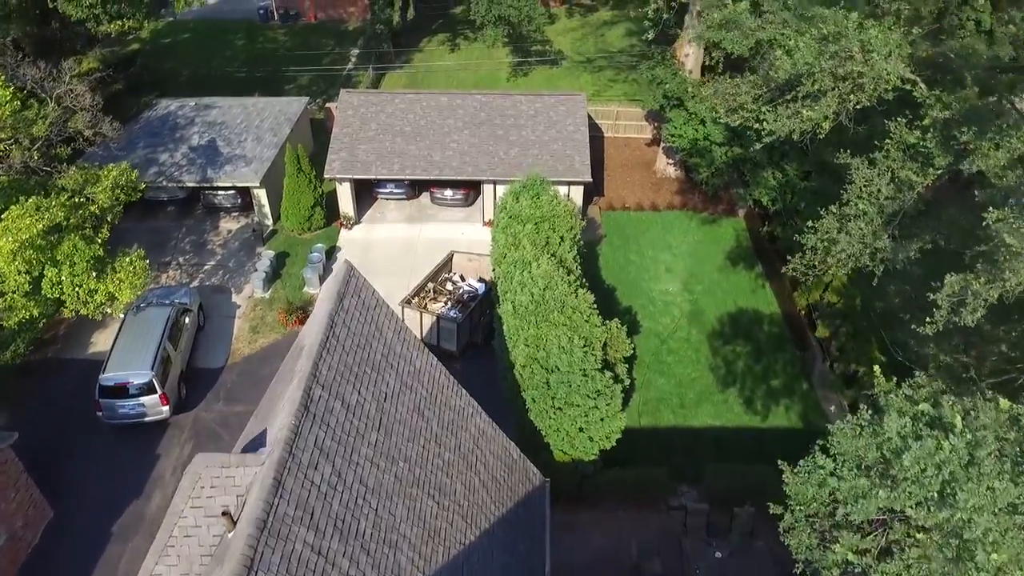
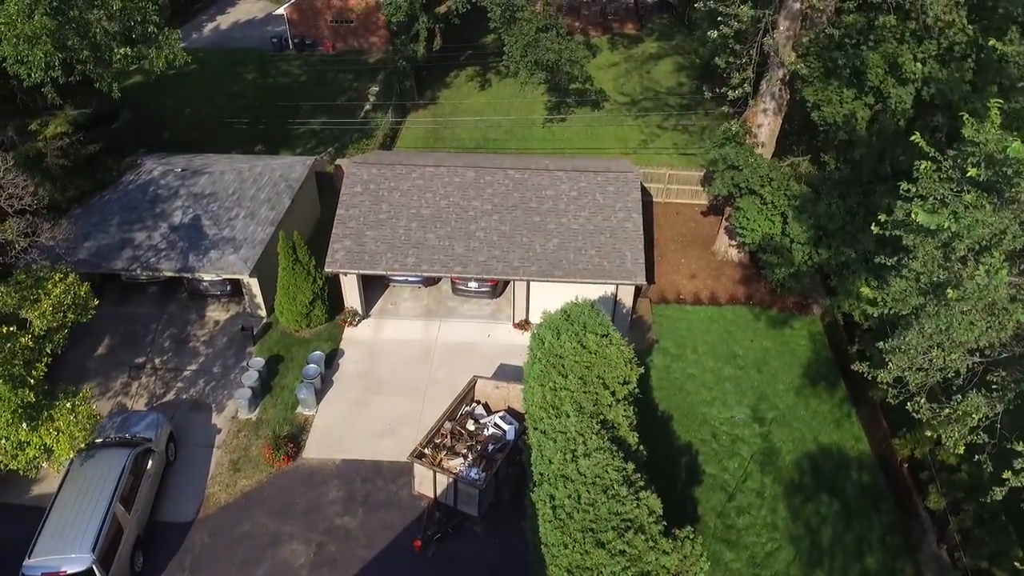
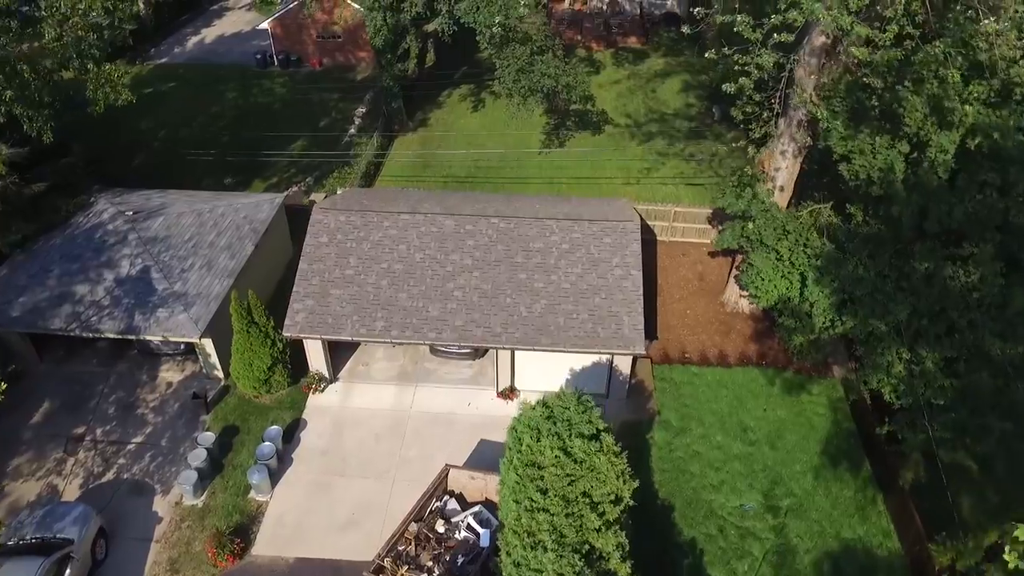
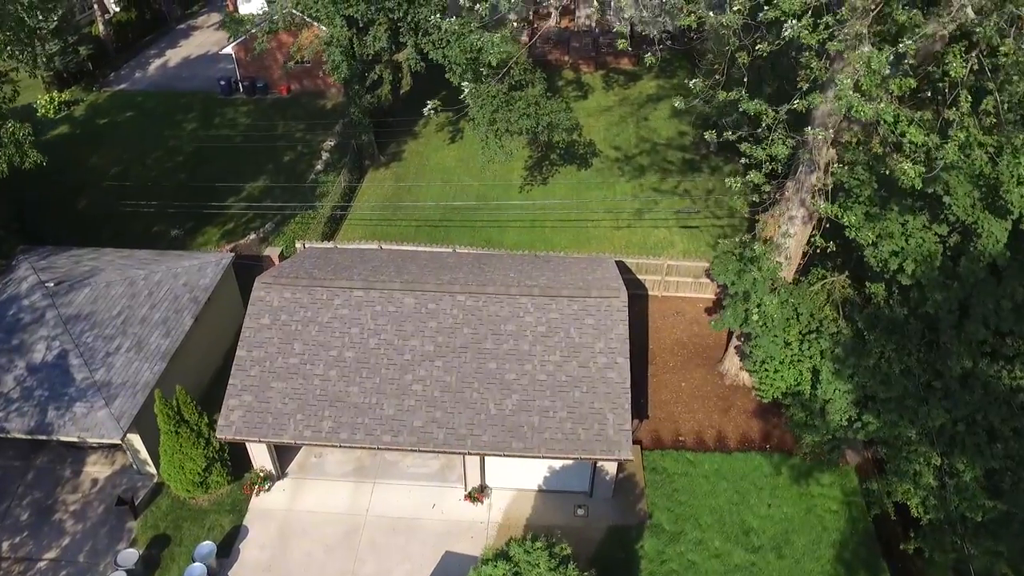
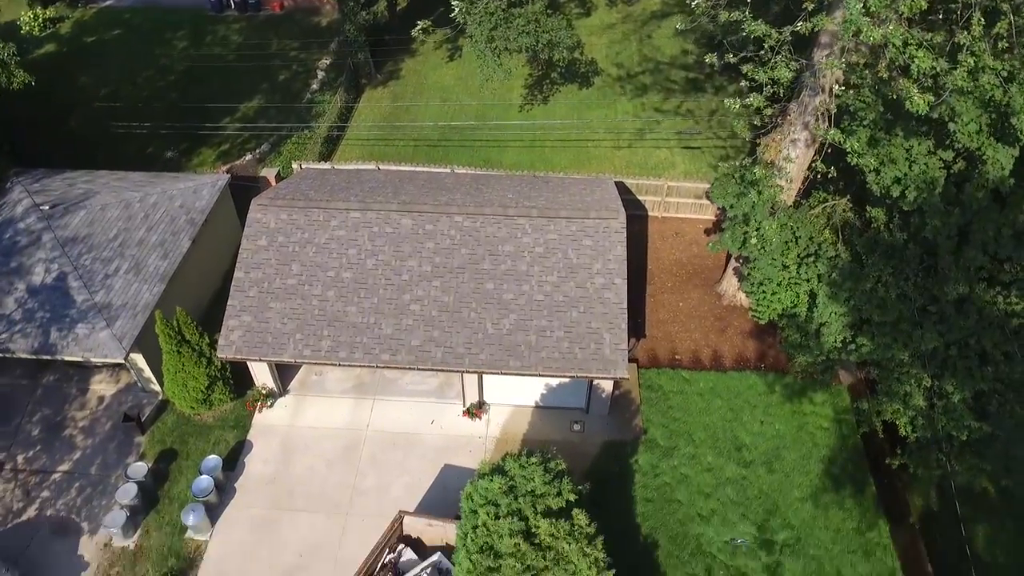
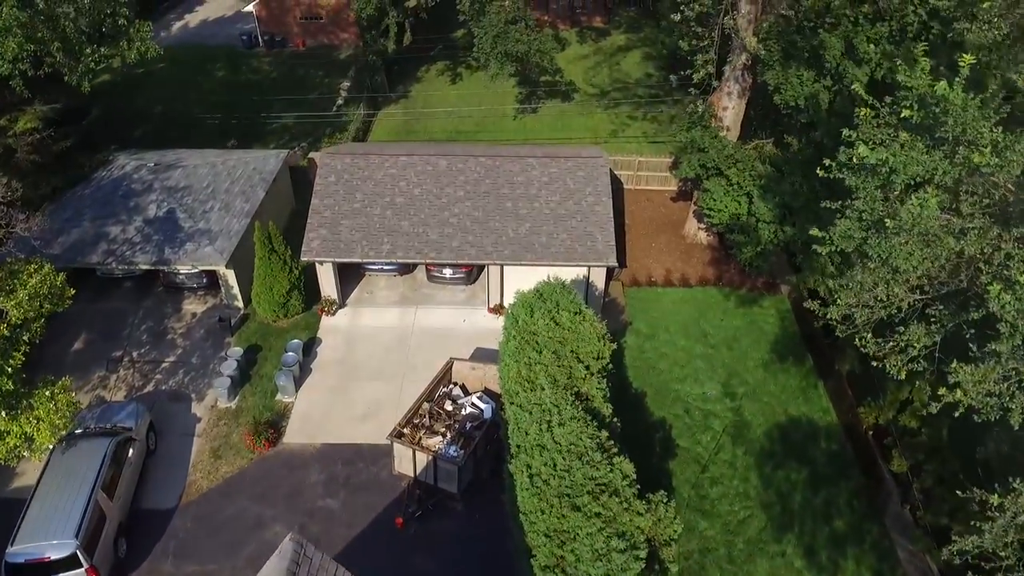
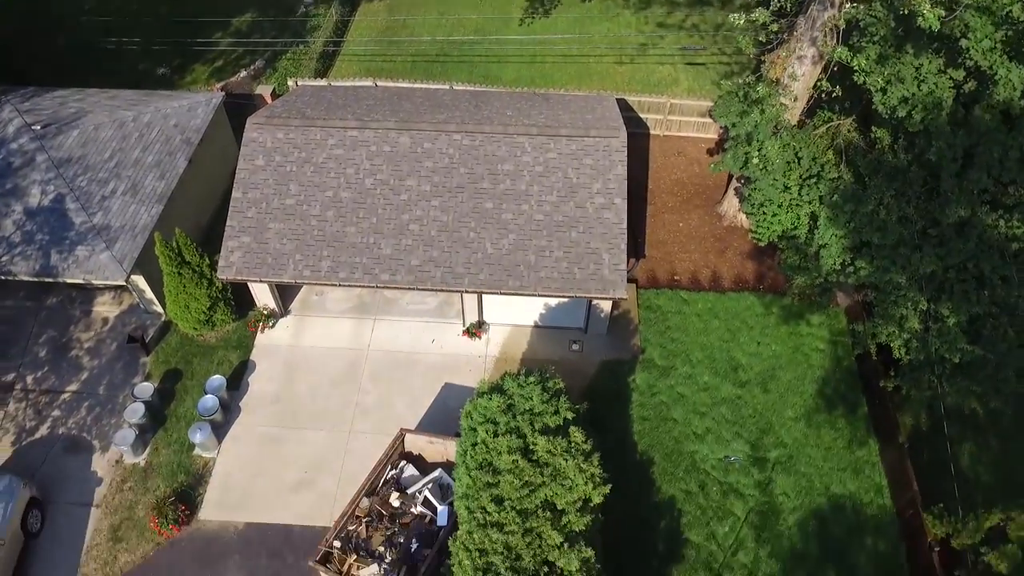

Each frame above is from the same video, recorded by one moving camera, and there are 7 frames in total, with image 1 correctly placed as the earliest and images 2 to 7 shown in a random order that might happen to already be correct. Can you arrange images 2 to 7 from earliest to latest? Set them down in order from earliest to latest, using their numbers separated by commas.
6, 2, 3, 4, 5, 7
